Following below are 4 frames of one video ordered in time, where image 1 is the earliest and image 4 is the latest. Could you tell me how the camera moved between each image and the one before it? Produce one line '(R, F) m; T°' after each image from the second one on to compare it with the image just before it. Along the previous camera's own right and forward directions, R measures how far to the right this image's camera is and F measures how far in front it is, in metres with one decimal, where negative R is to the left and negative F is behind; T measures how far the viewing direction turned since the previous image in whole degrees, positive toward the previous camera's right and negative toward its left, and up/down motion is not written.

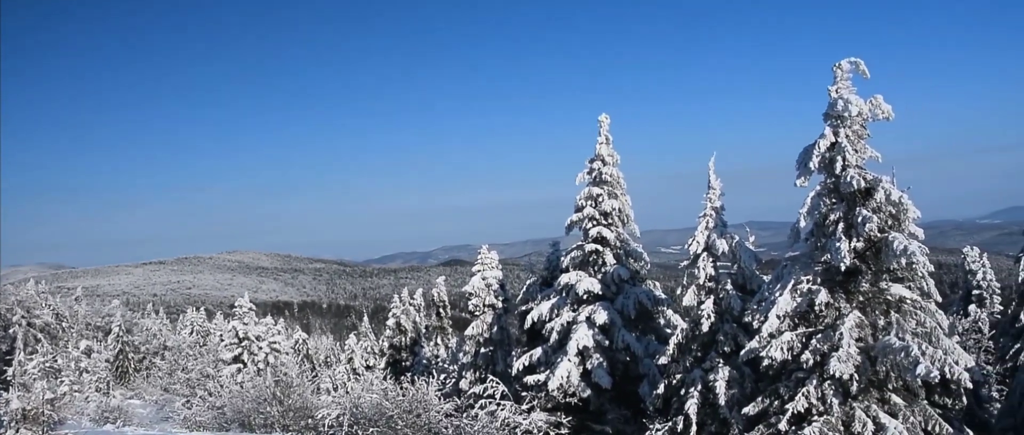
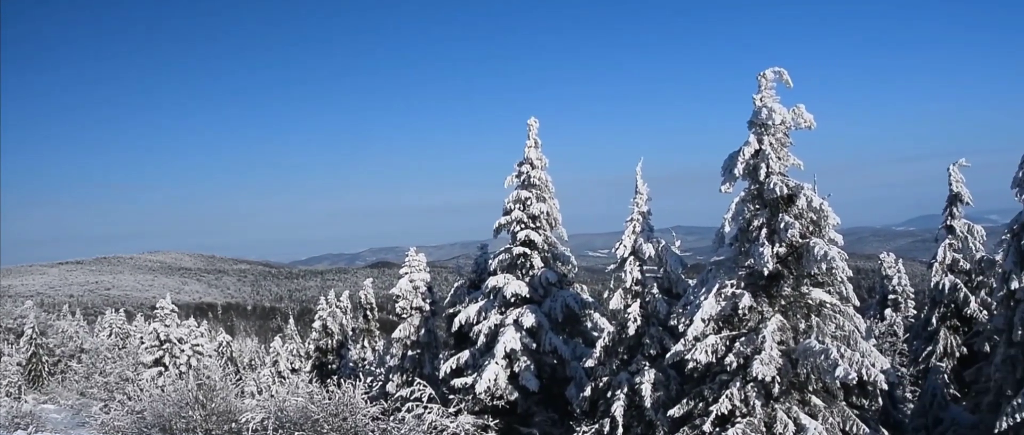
(+0.7, 0.0) m; +3°
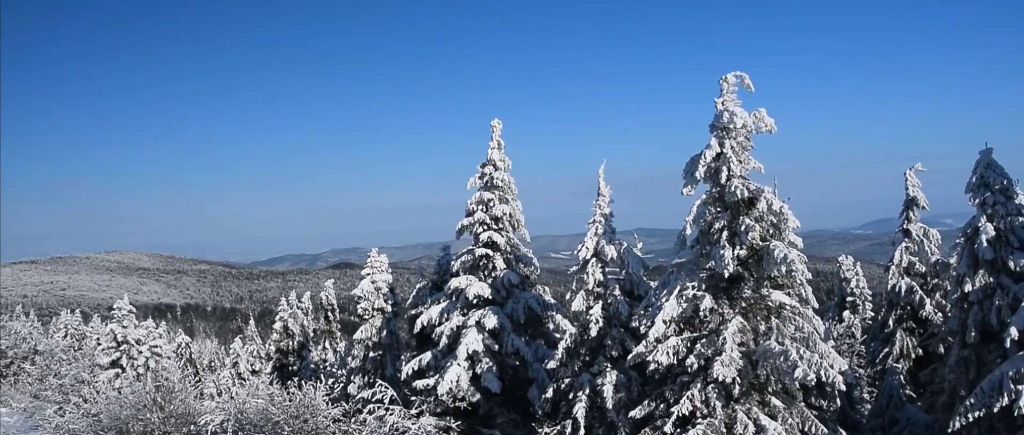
(+0.4, 0.0) m; +2°
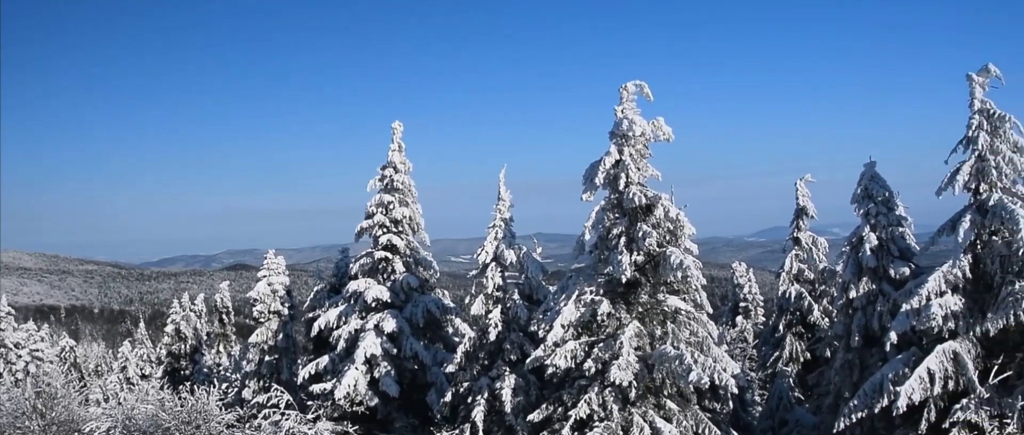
(+1.0, -0.1) m; +4°
